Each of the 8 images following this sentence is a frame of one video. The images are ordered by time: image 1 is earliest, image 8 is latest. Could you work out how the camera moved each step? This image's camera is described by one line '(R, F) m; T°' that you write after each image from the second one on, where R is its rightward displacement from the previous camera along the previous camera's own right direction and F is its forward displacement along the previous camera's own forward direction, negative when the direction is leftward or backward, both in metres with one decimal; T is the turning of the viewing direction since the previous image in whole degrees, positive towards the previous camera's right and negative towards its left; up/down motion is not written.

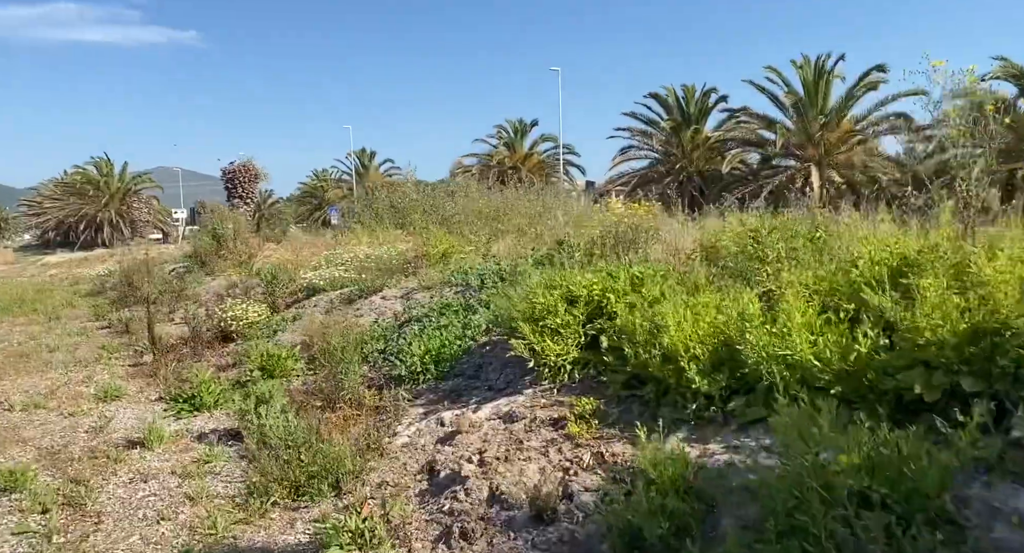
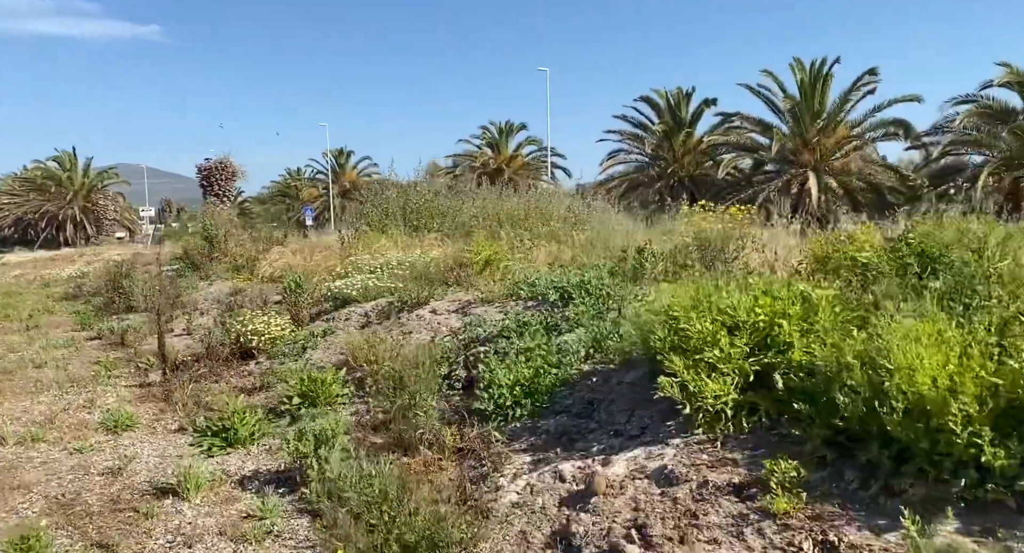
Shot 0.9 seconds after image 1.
(-0.8, +0.9) m; +2°
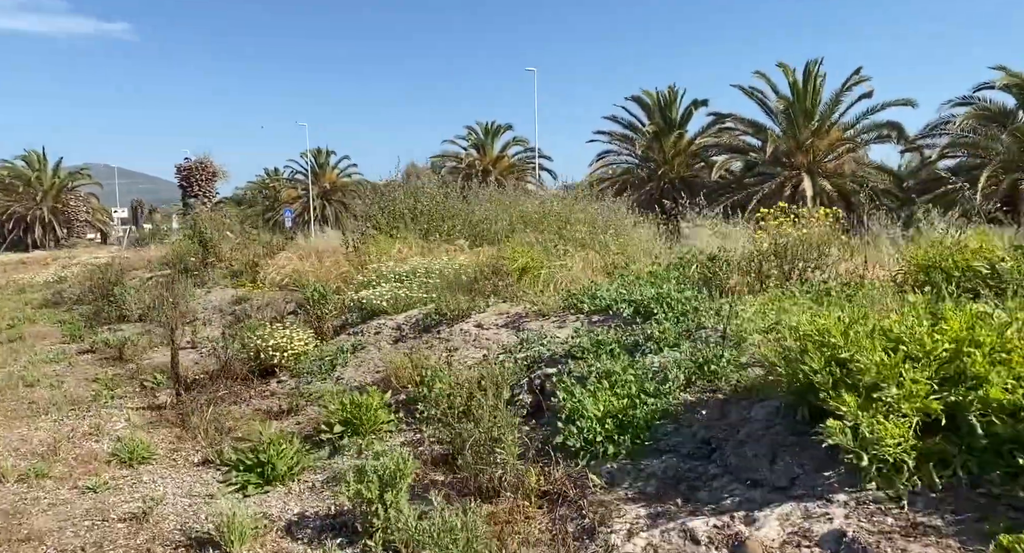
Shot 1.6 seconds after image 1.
(-0.6, +0.6) m; +2°
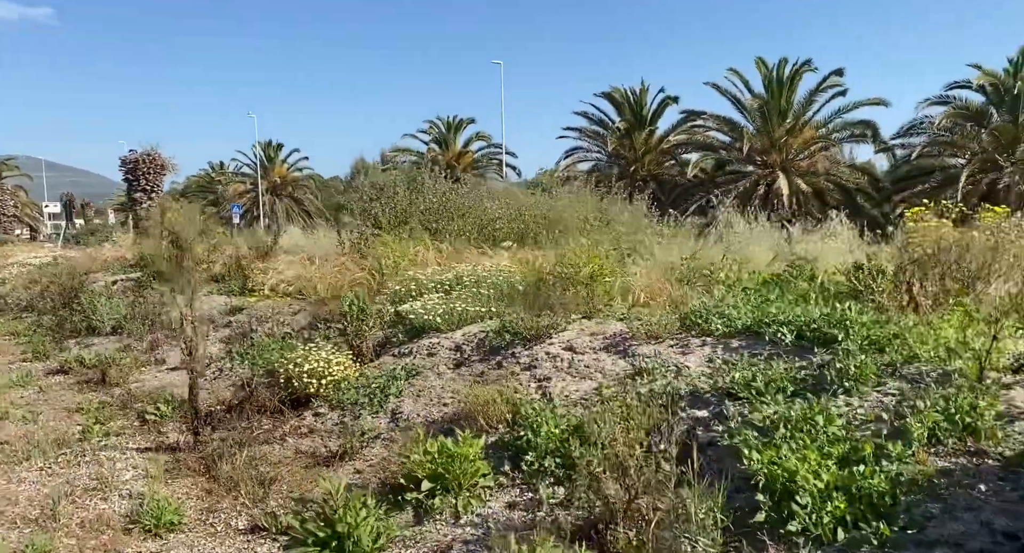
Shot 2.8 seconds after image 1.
(-1.0, +1.1) m; +4°
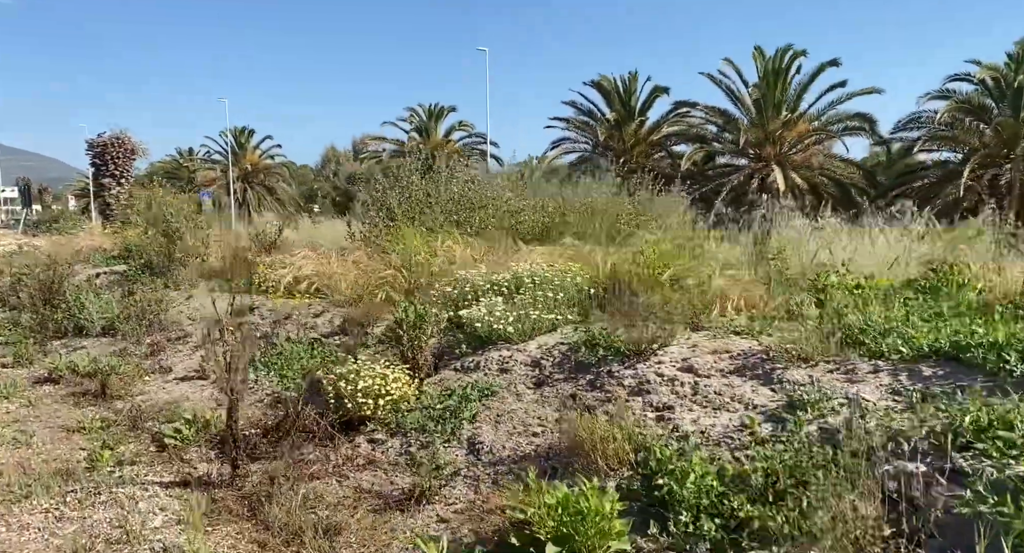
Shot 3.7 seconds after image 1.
(-0.8, +0.9) m; +2°
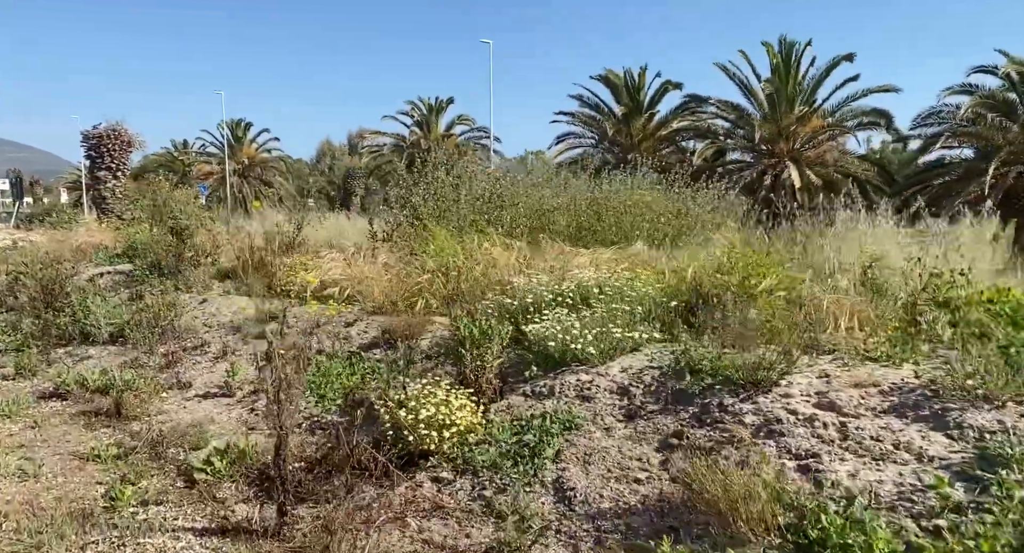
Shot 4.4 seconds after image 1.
(-0.5, +0.7) m; 0°
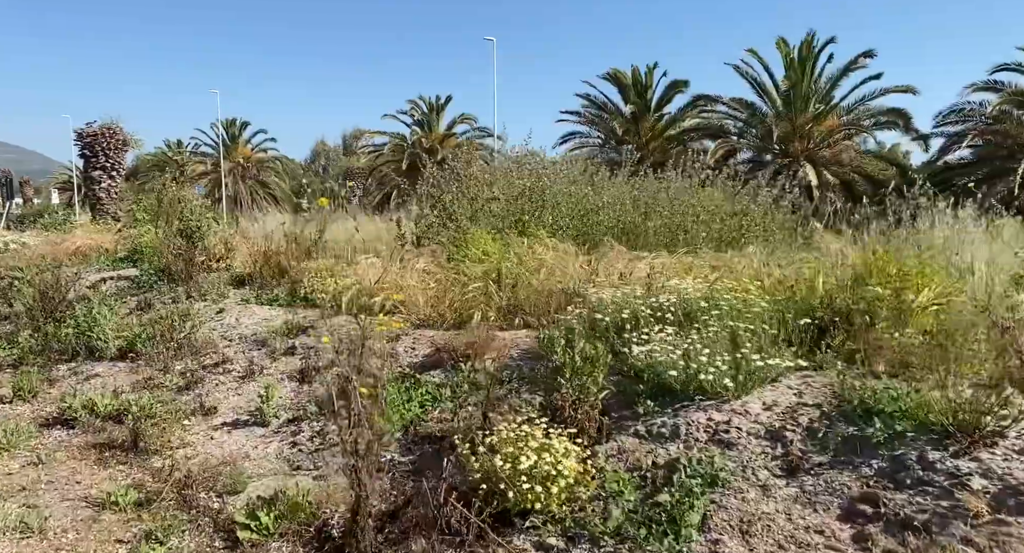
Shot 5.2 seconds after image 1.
(-0.6, +0.9) m; 0°
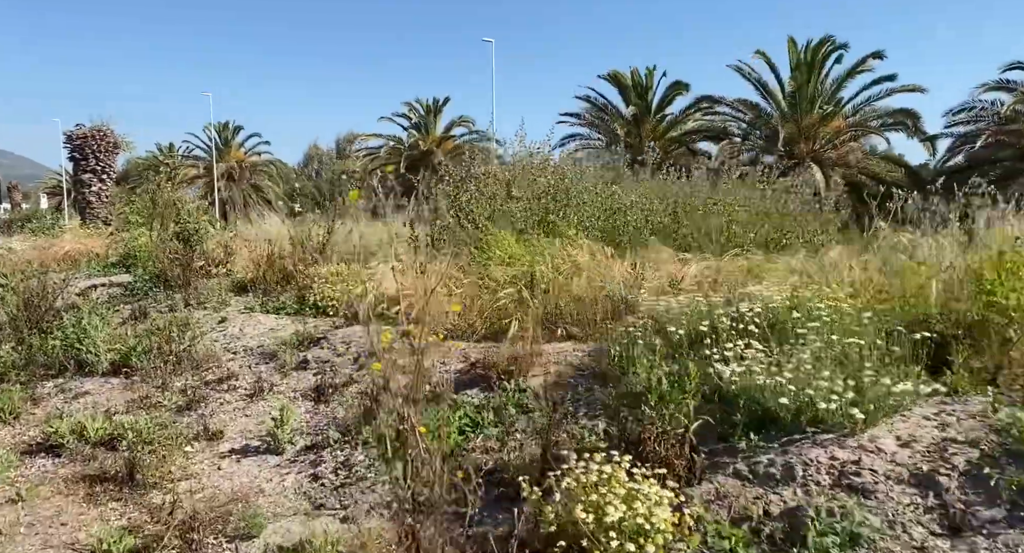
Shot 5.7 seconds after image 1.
(-0.4, +0.7) m; 0°
